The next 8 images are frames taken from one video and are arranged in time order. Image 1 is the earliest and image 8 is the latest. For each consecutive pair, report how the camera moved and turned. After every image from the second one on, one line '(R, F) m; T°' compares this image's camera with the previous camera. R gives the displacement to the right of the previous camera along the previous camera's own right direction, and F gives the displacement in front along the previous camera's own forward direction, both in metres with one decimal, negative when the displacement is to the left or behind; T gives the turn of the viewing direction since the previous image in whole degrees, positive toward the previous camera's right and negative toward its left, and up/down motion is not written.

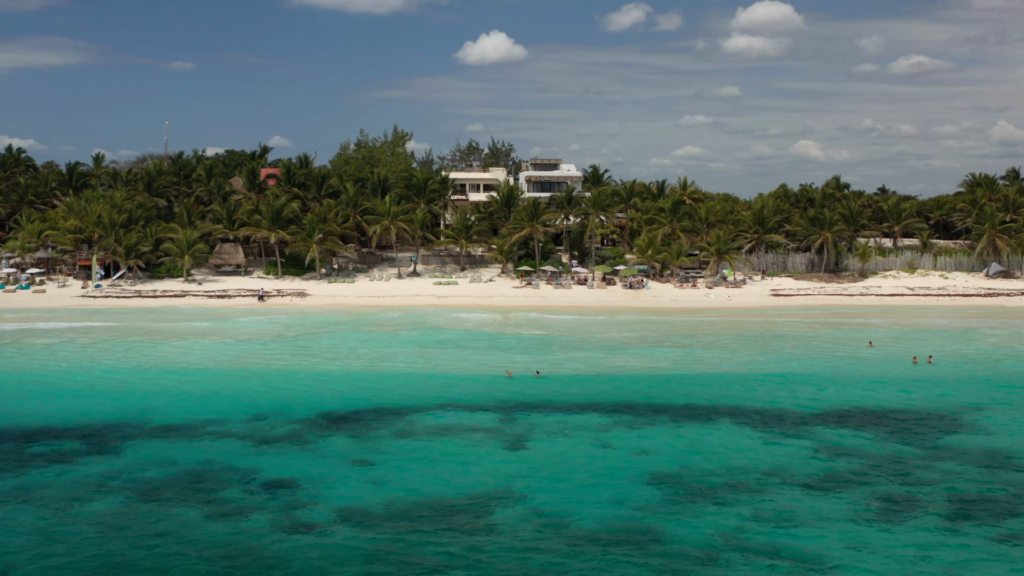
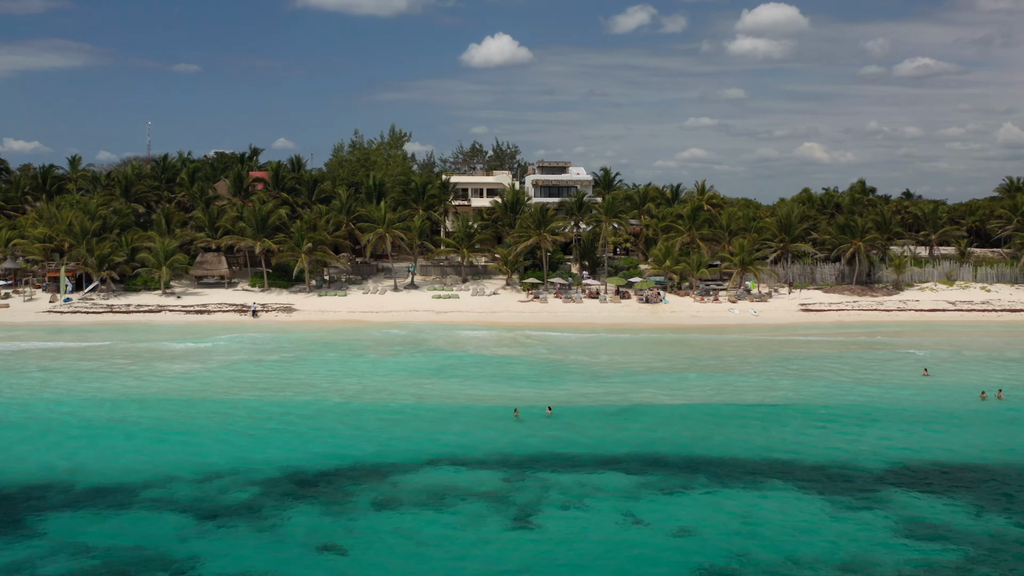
(-0.1, +4.8) m; 0°
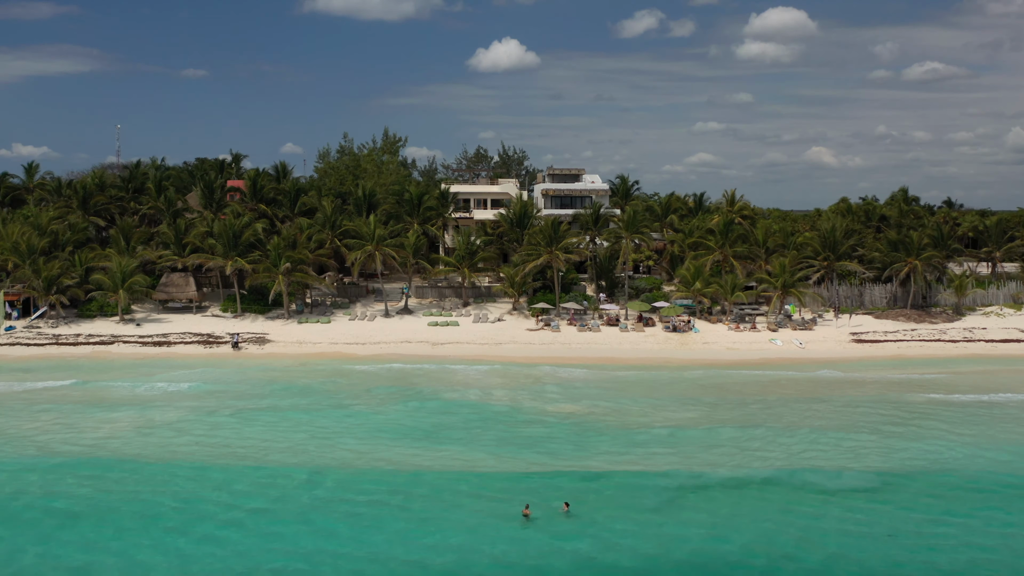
(0.0, +7.1) m; 0°
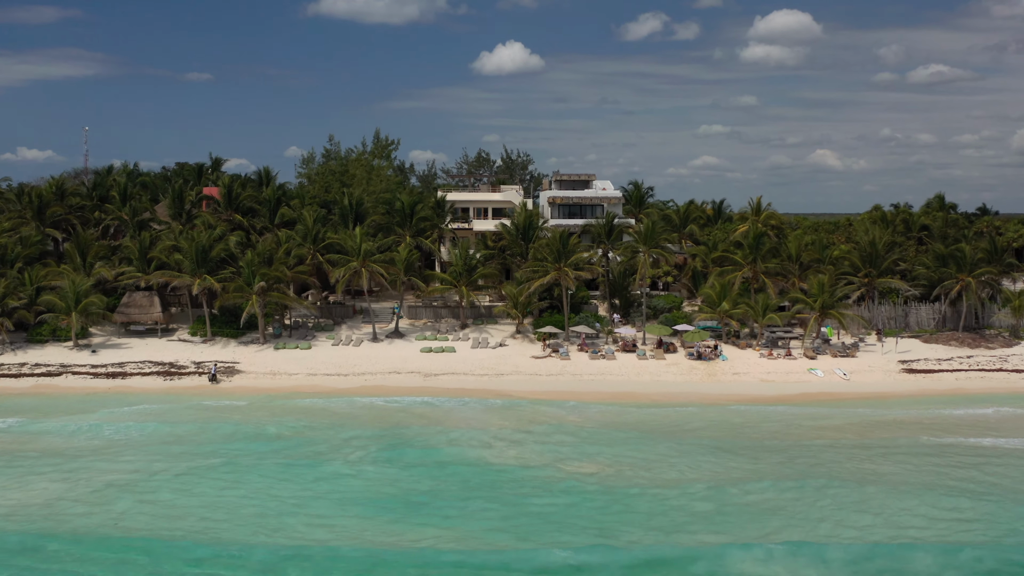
(0.0, +5.6) m; 0°
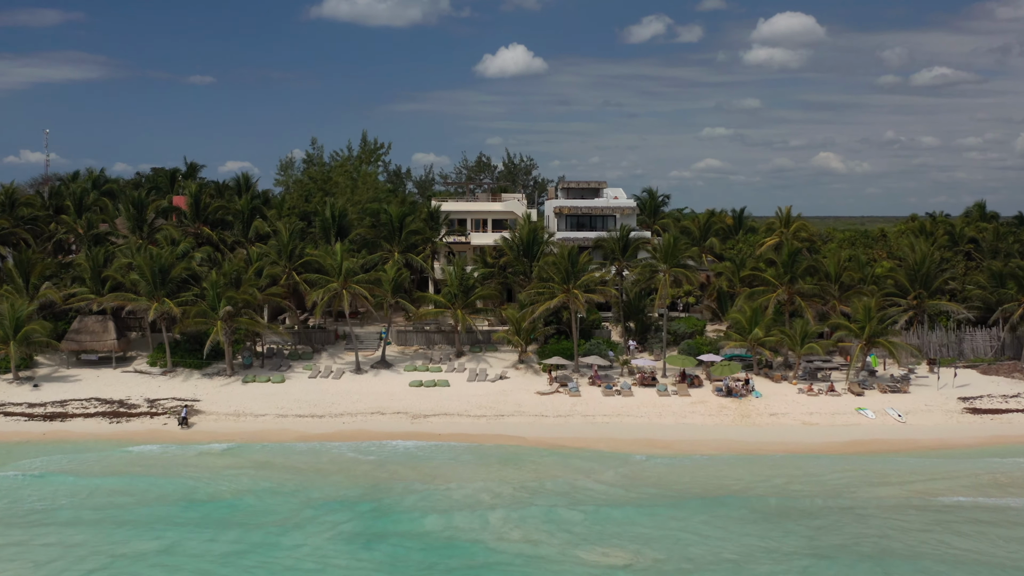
(0.0, +5.5) m; 0°
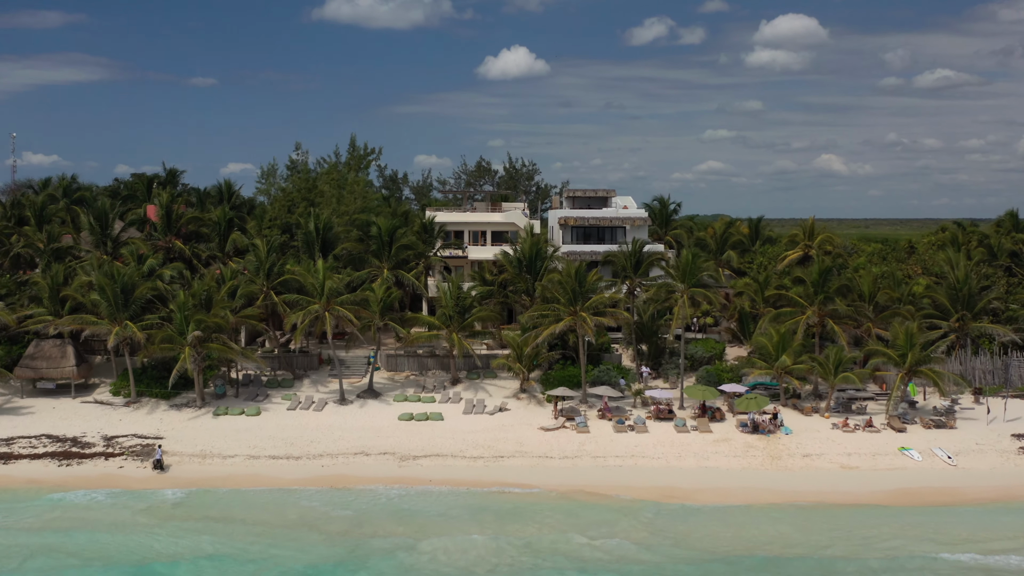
(0.0, +3.9) m; 0°
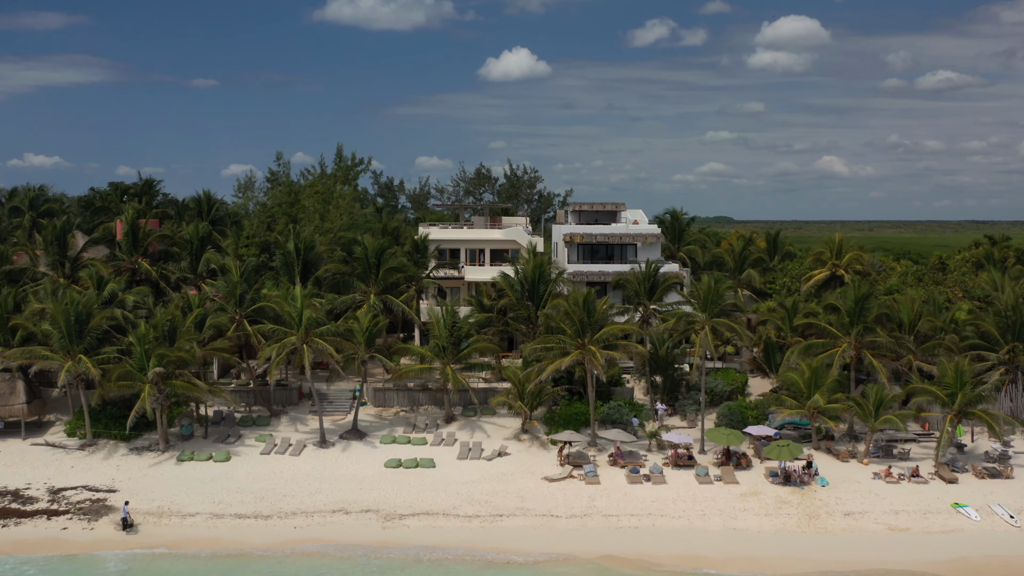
(0.0, +3.8) m; 0°
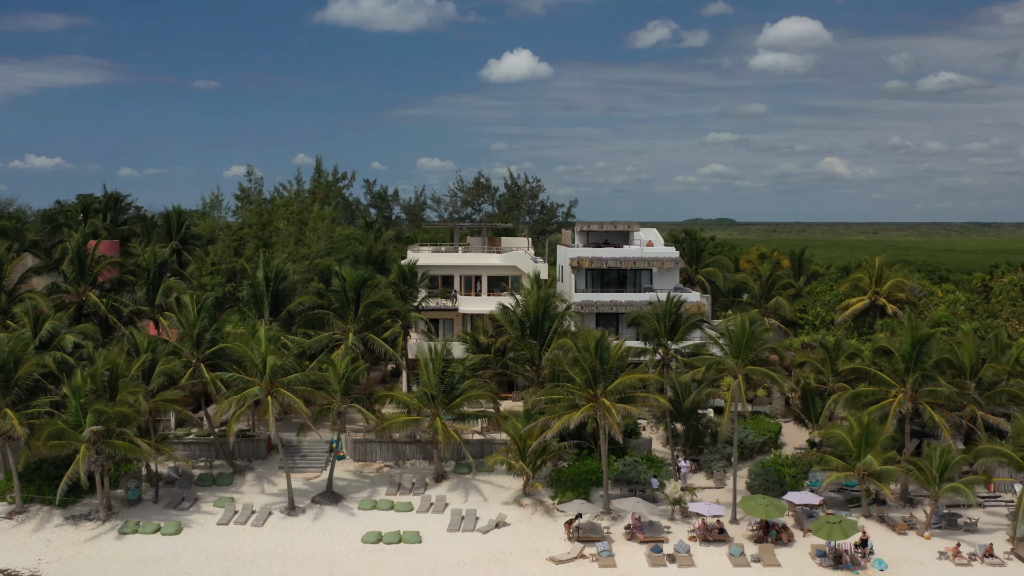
(0.0, +4.6) m; 0°
